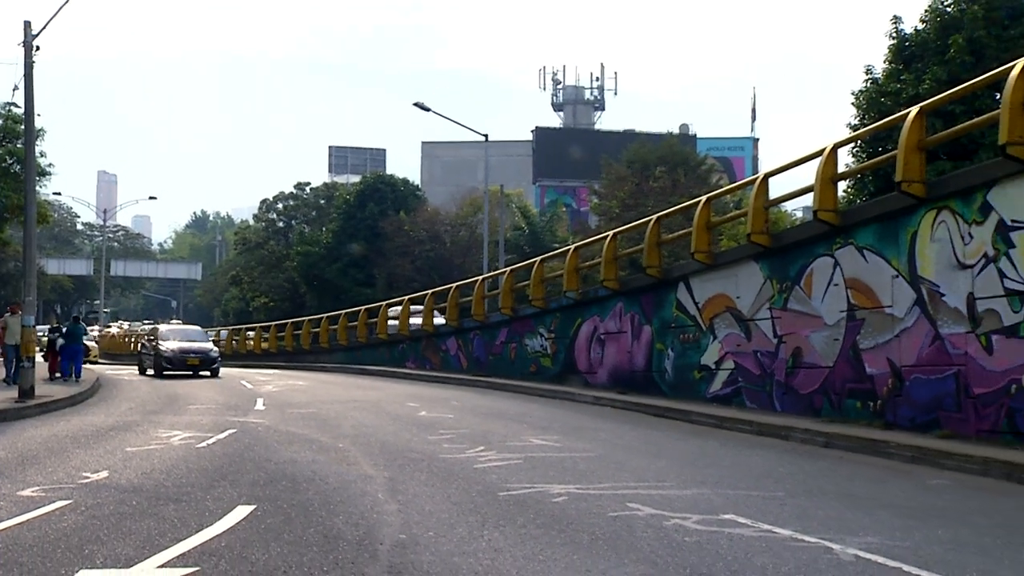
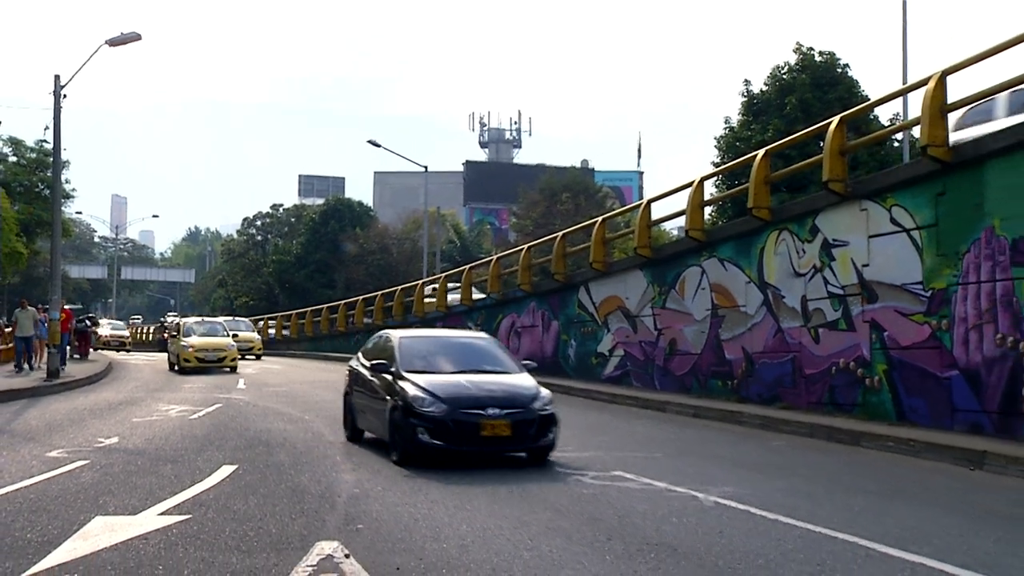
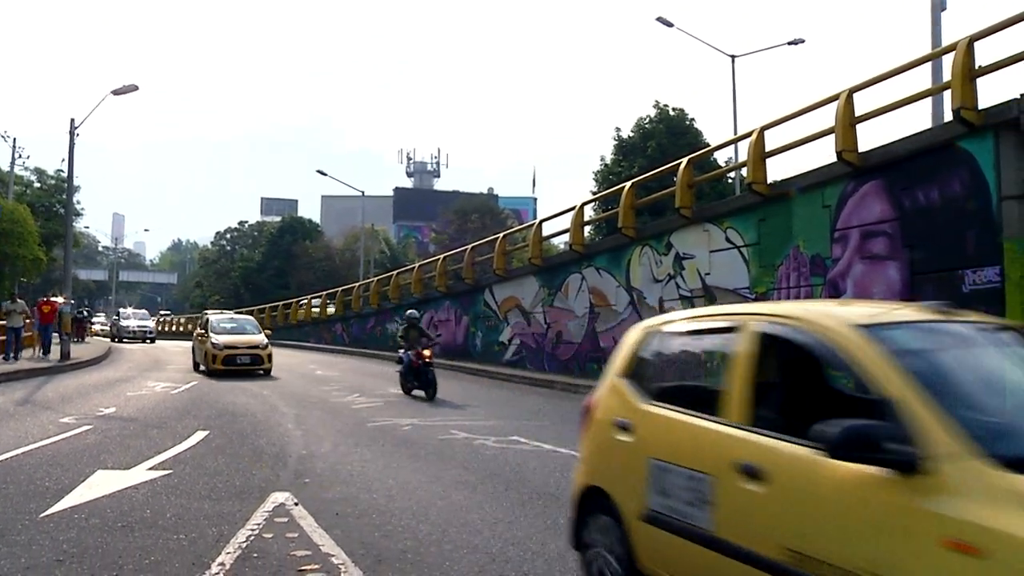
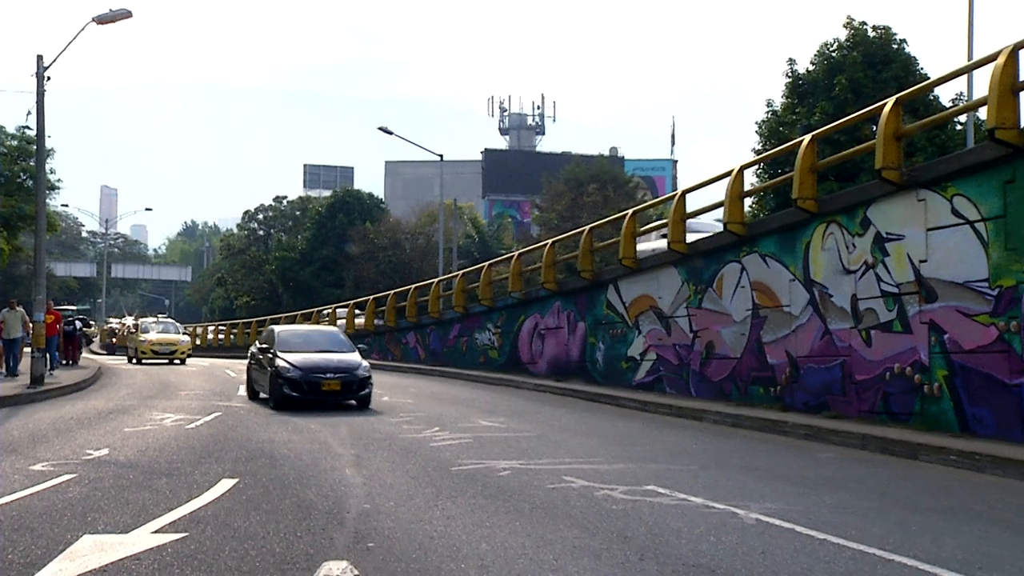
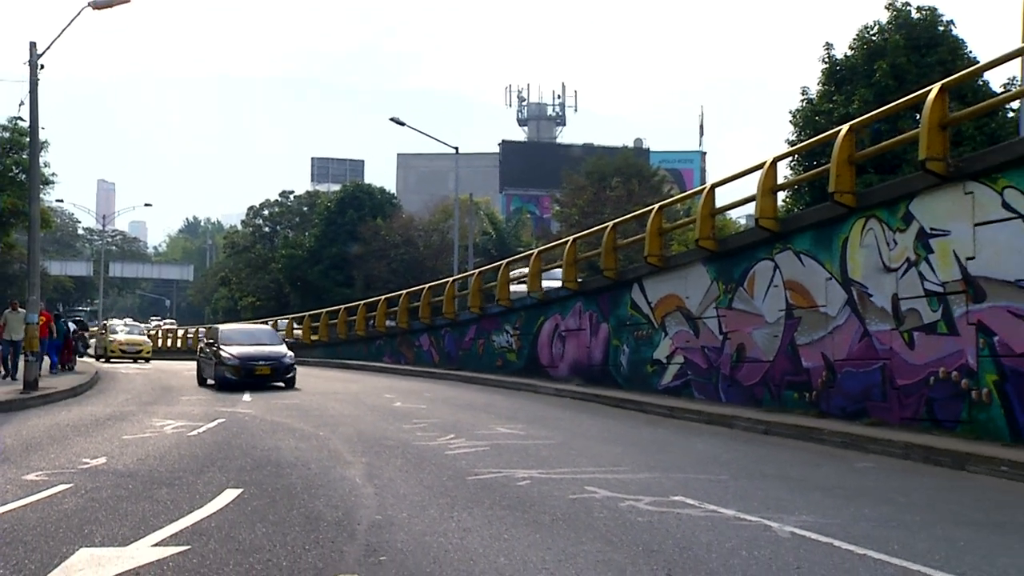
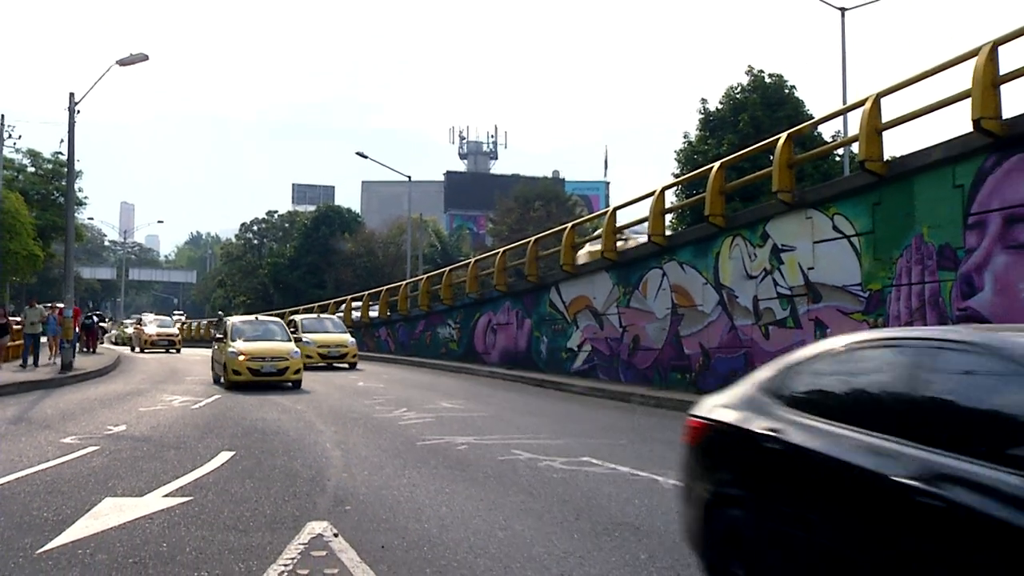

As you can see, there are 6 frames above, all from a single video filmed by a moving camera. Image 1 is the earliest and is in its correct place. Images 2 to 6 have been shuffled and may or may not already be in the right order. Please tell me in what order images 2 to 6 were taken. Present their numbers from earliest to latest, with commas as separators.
5, 4, 2, 6, 3
